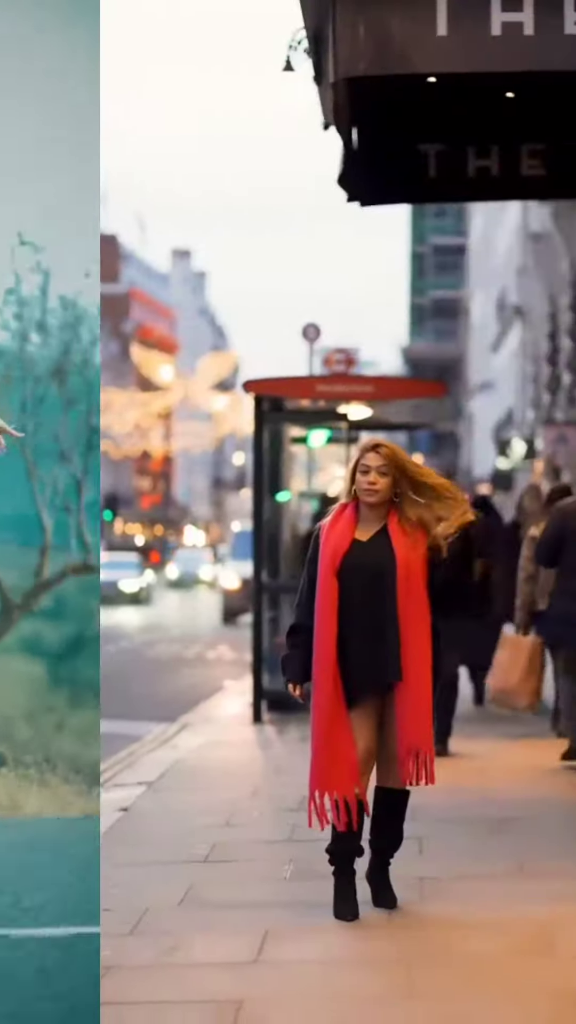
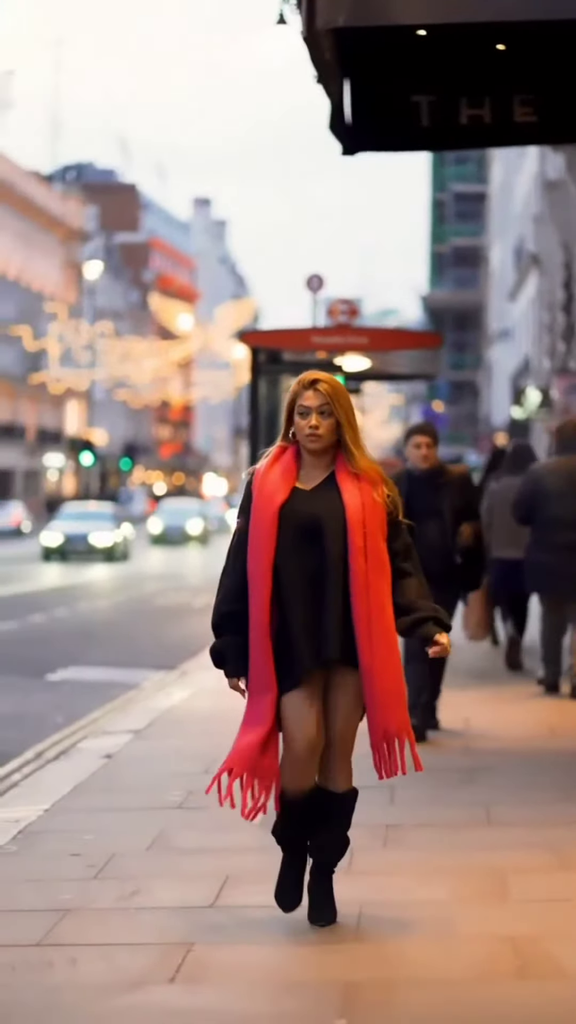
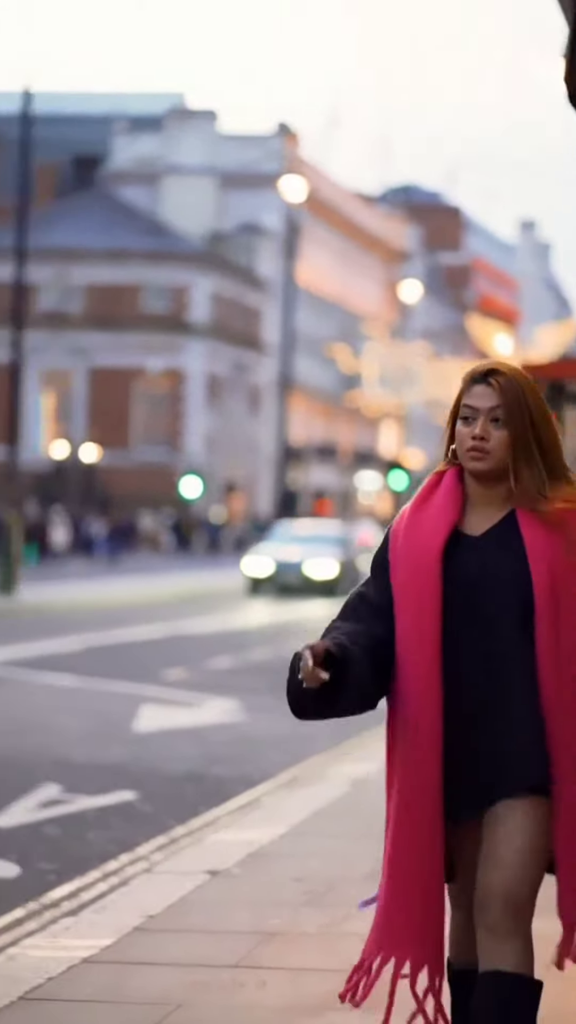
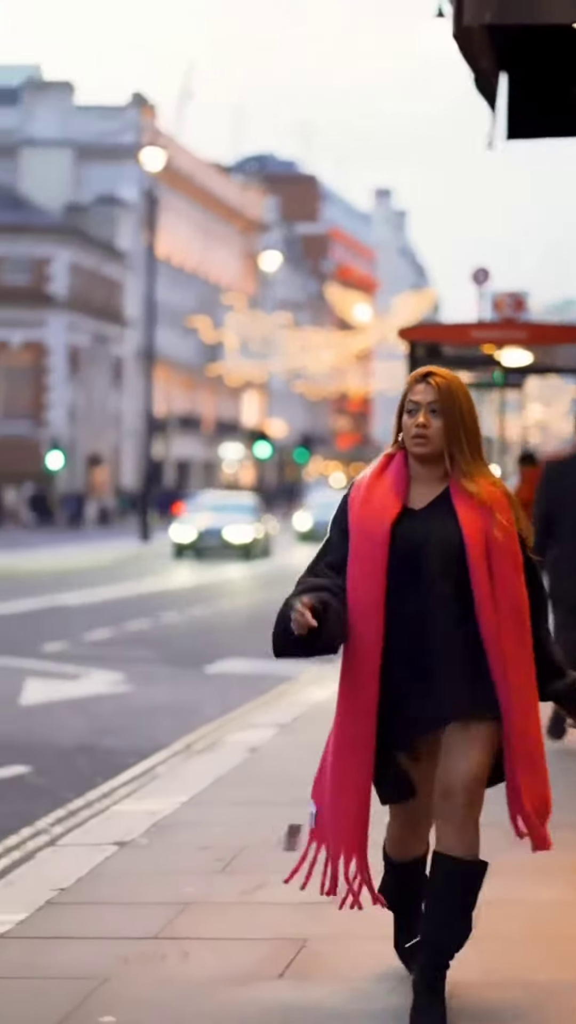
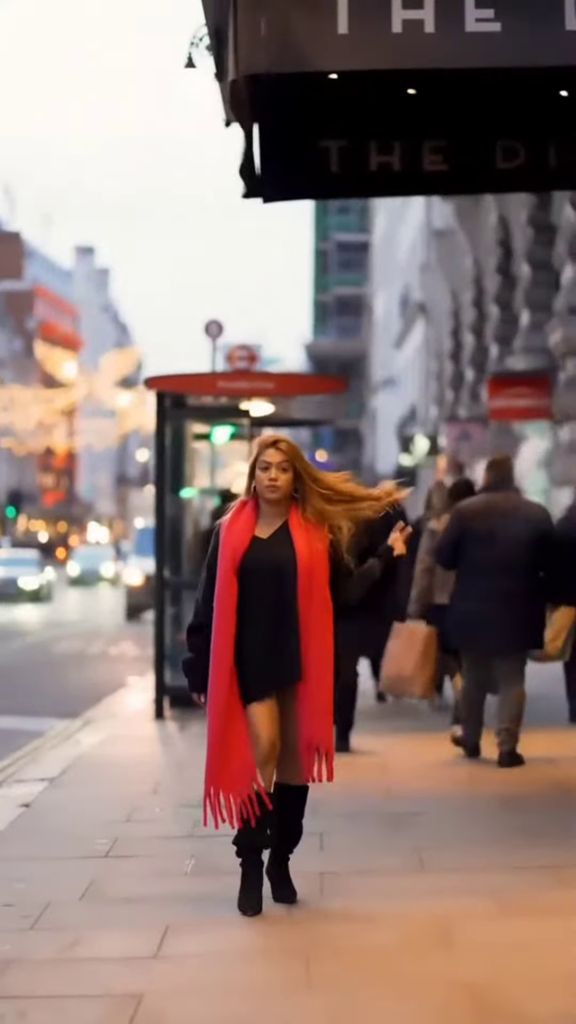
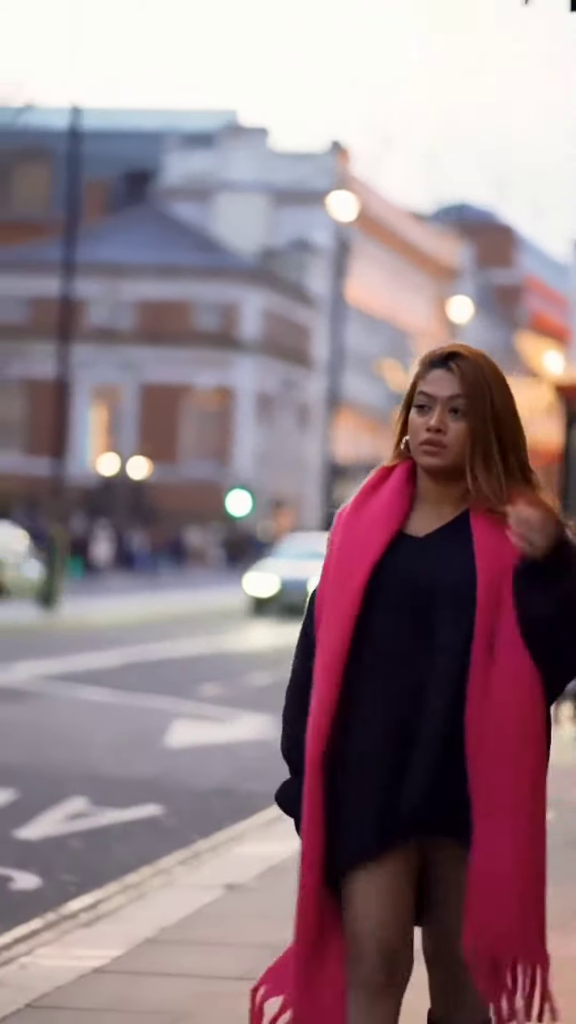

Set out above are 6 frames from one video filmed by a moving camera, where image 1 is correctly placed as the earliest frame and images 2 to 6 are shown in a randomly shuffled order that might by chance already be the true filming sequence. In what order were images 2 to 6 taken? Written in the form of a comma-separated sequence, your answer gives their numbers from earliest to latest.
5, 2, 4, 3, 6
